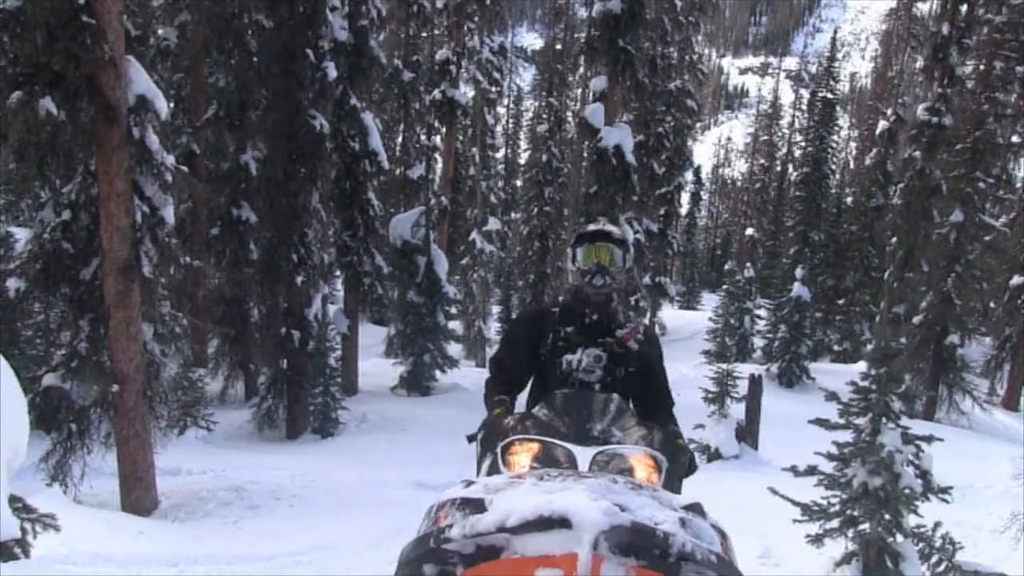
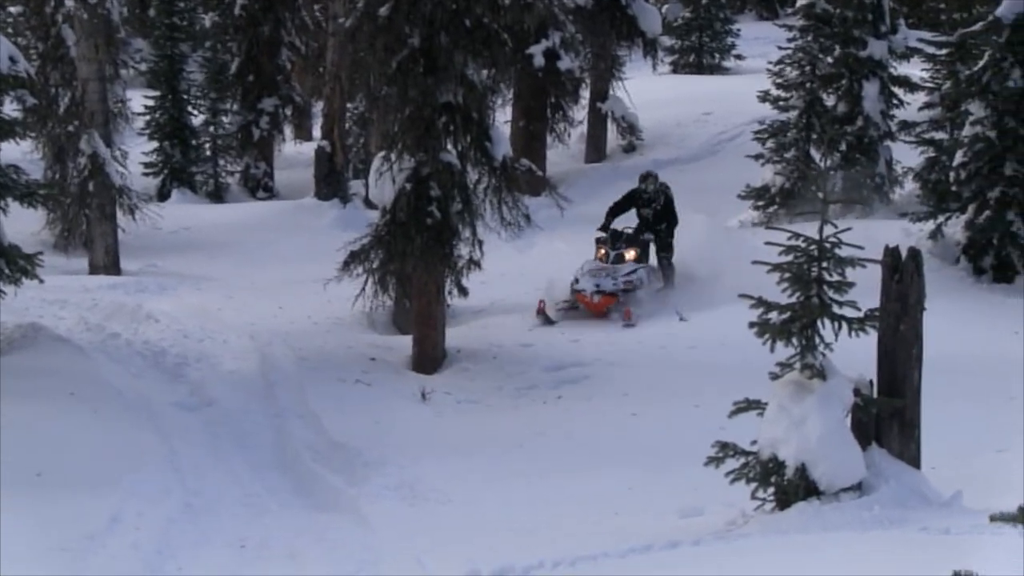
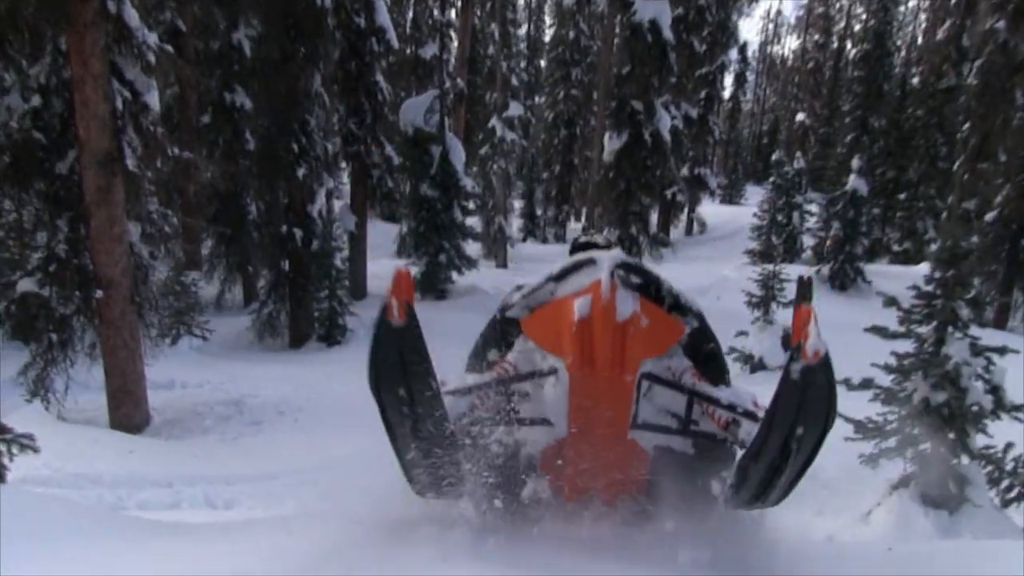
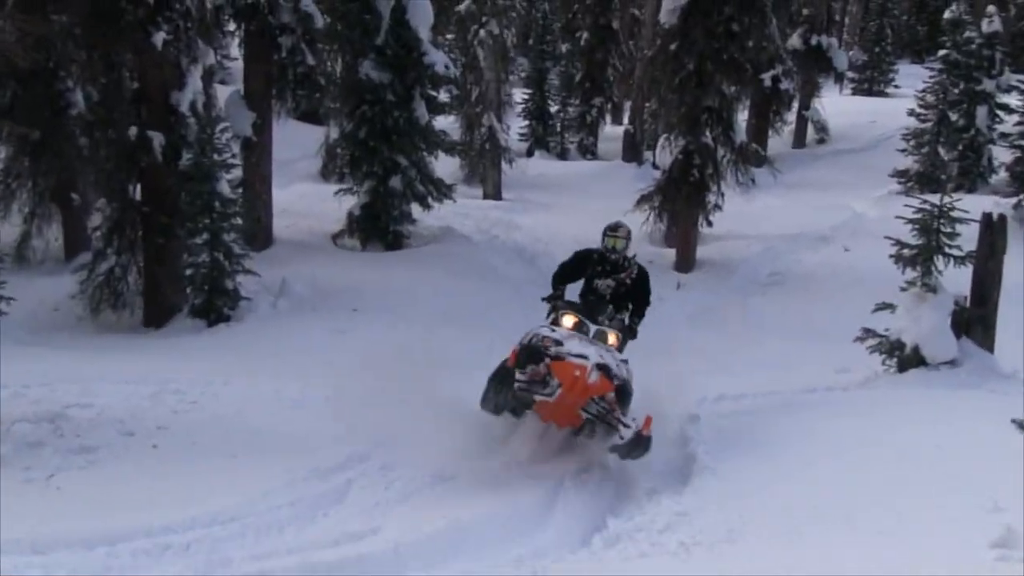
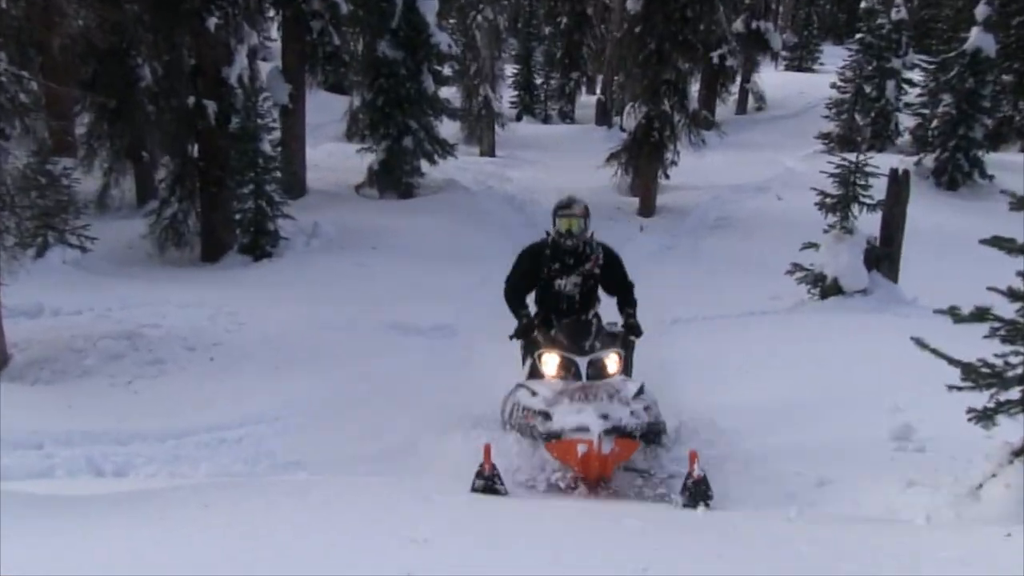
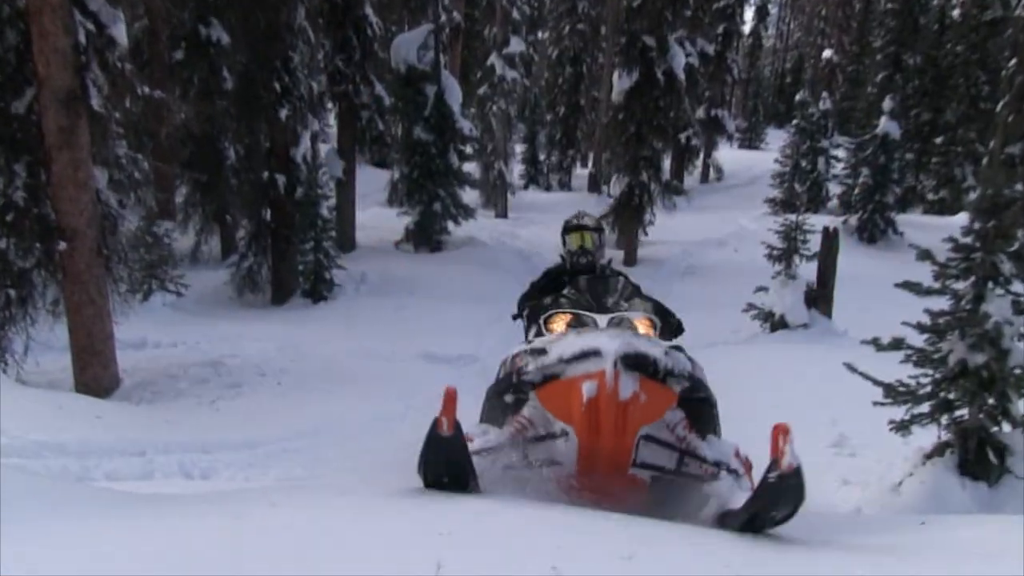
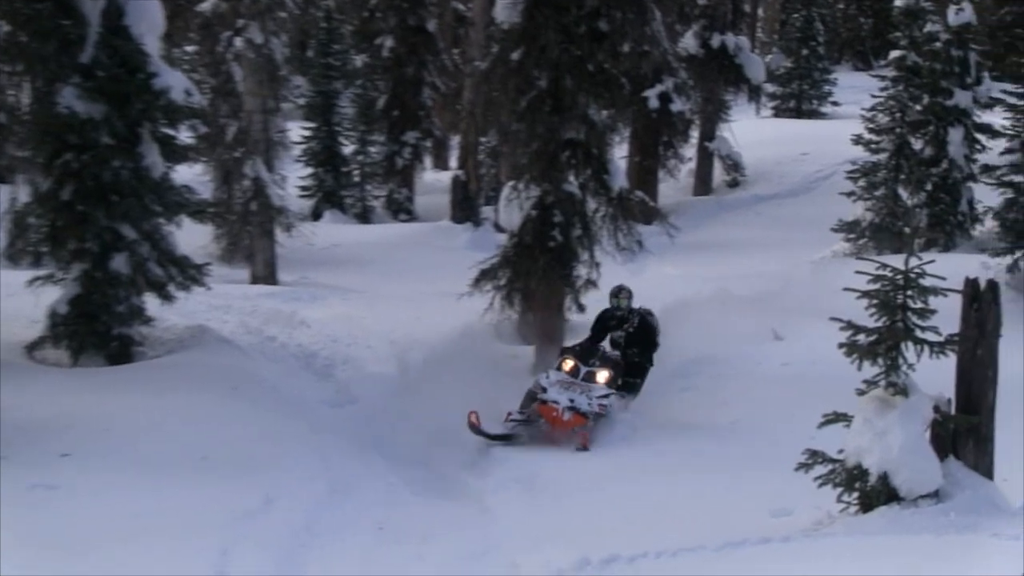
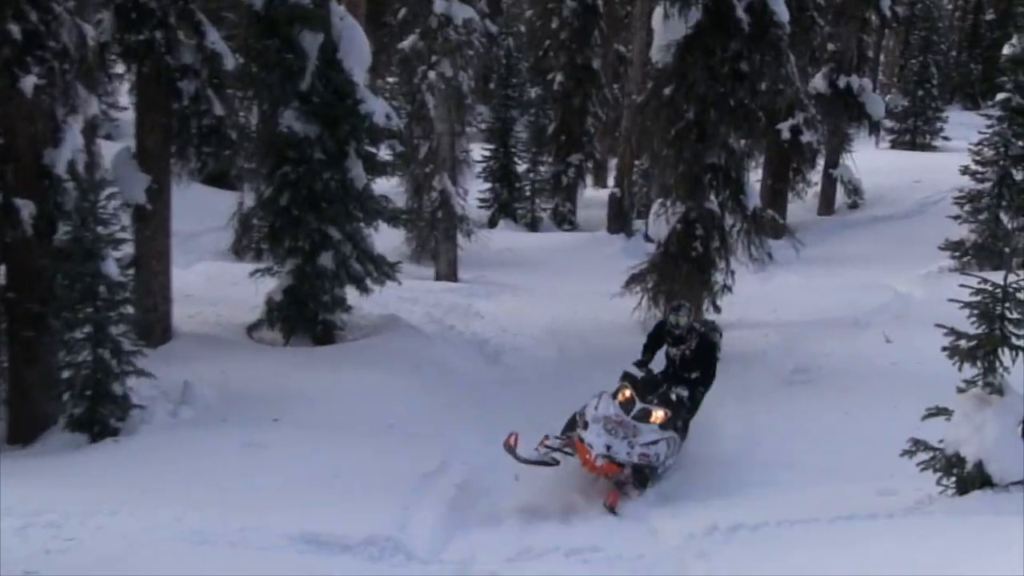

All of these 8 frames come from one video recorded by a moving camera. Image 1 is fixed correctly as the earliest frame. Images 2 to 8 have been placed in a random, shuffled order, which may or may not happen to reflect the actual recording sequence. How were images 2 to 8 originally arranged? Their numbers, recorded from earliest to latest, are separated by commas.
3, 6, 5, 4, 8, 7, 2
